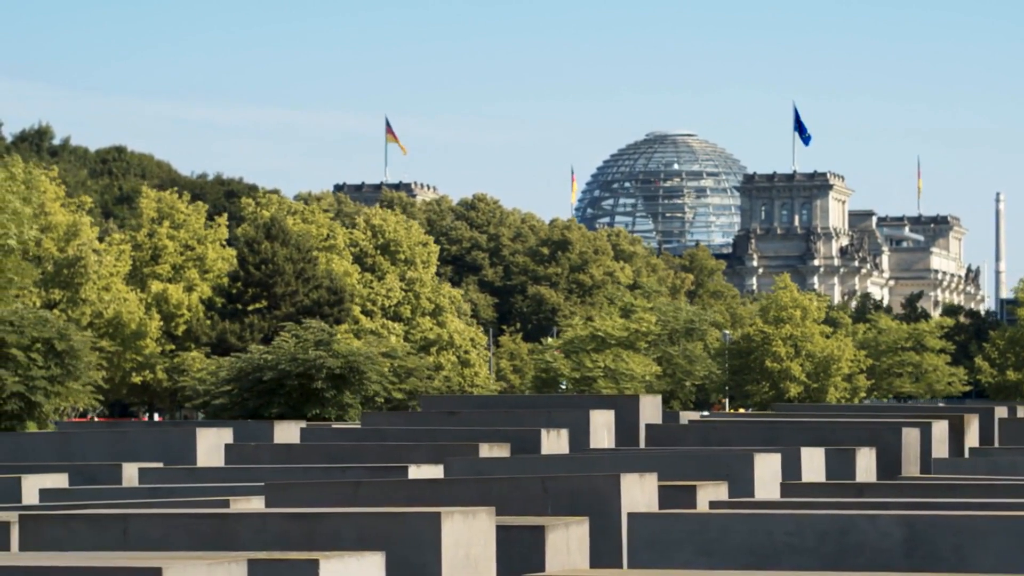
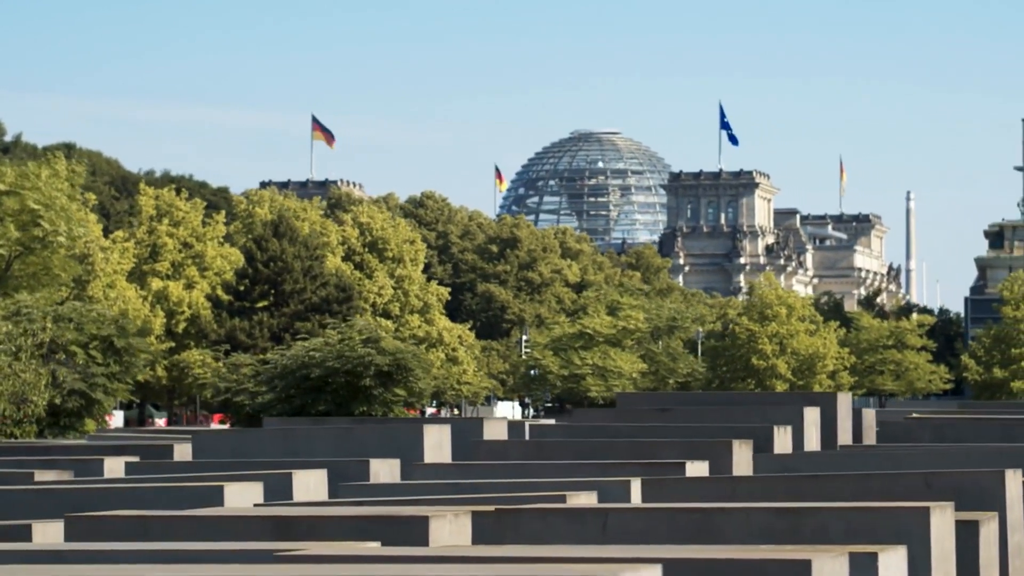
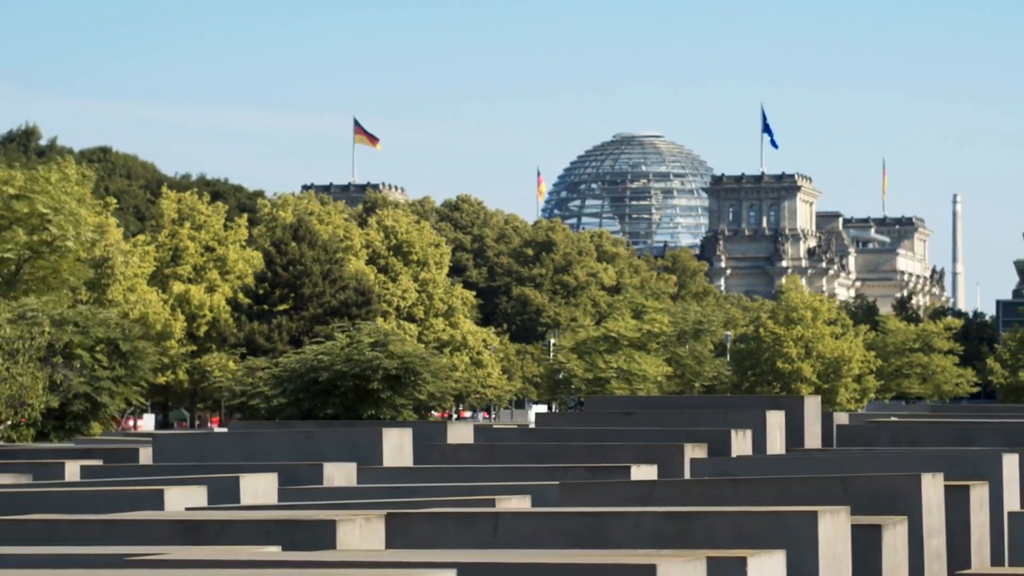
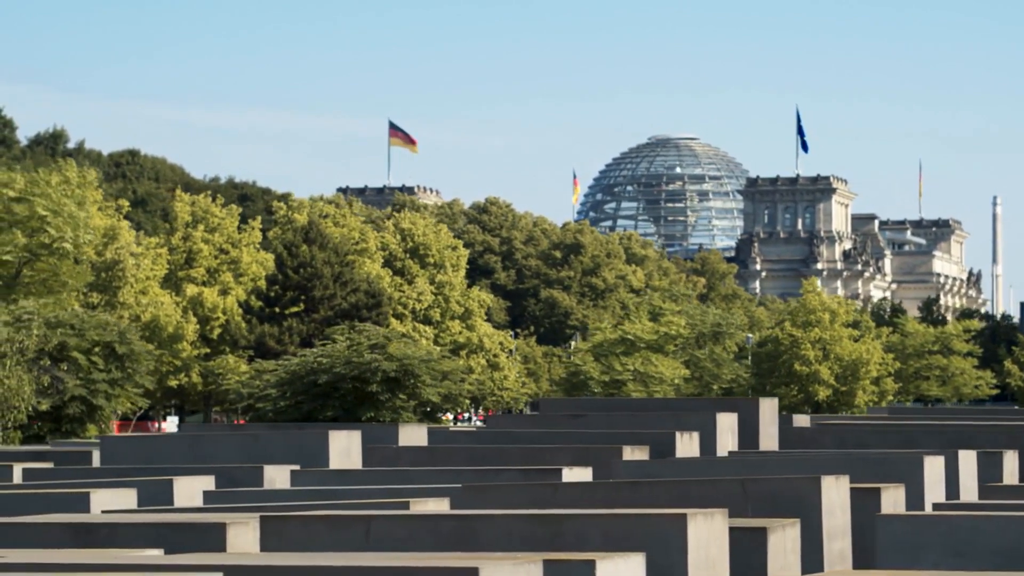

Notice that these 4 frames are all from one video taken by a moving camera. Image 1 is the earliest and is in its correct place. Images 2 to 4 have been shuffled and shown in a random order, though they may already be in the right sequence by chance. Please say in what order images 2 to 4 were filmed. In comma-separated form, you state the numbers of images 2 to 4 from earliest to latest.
4, 3, 2
